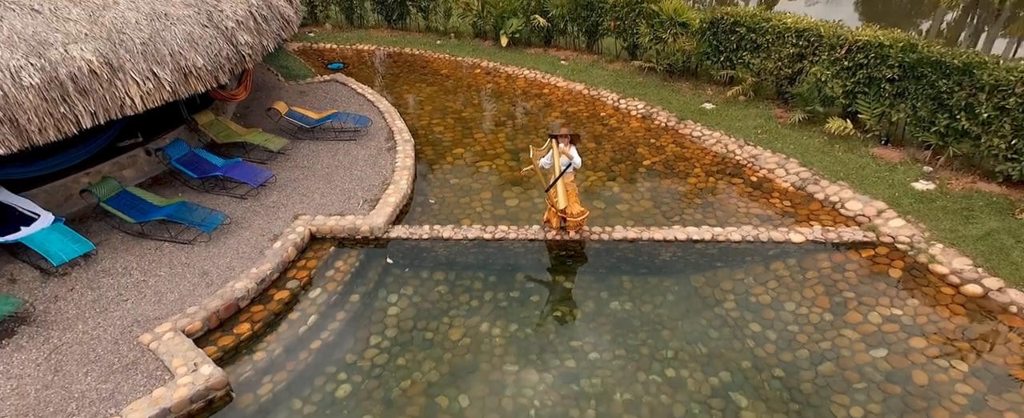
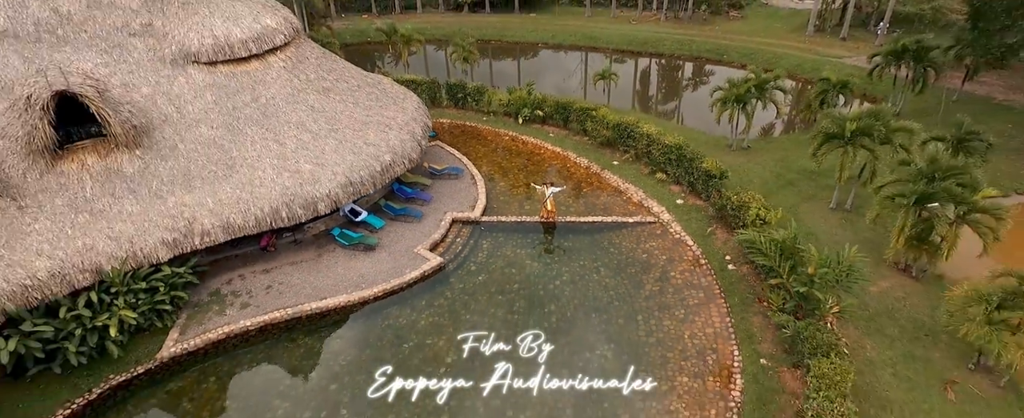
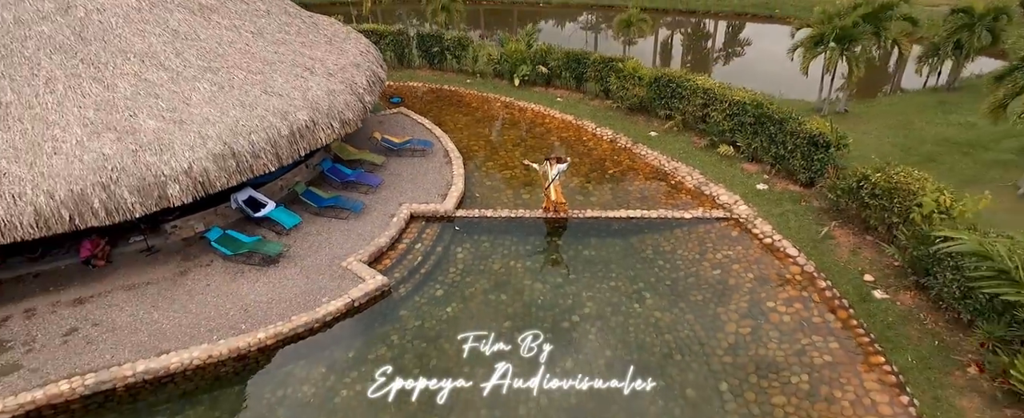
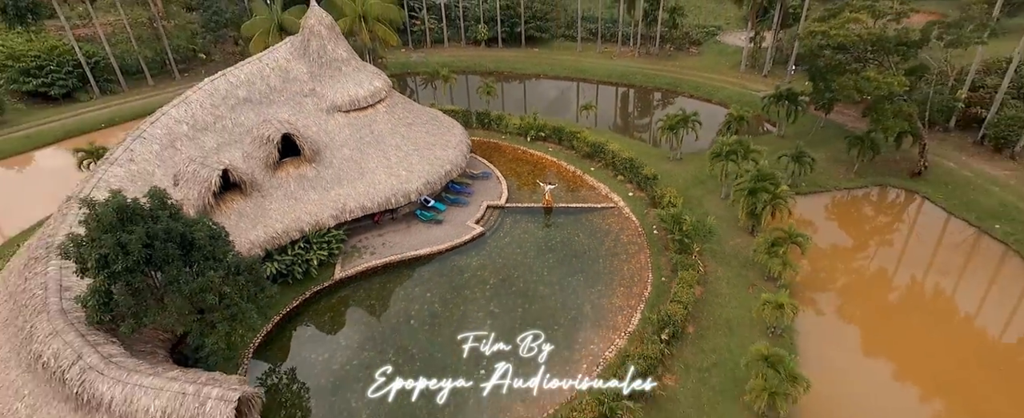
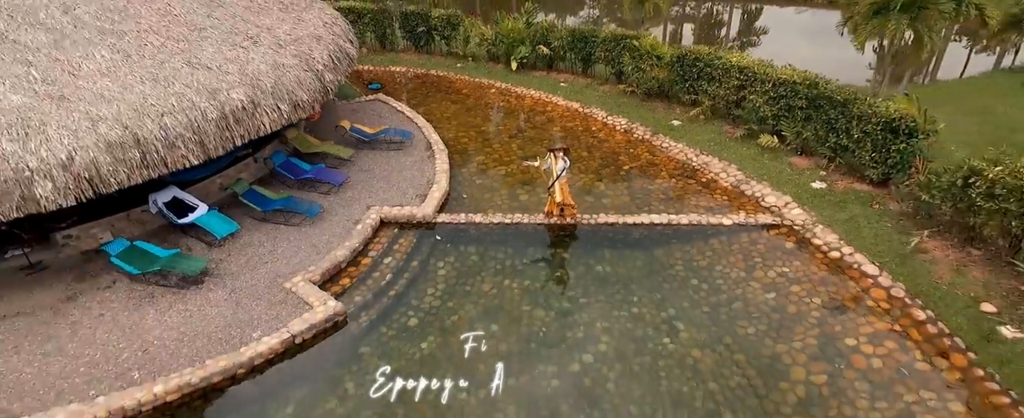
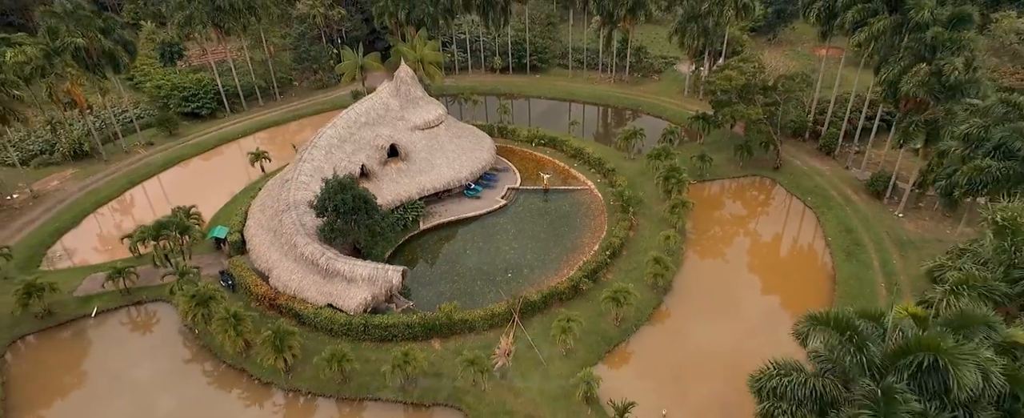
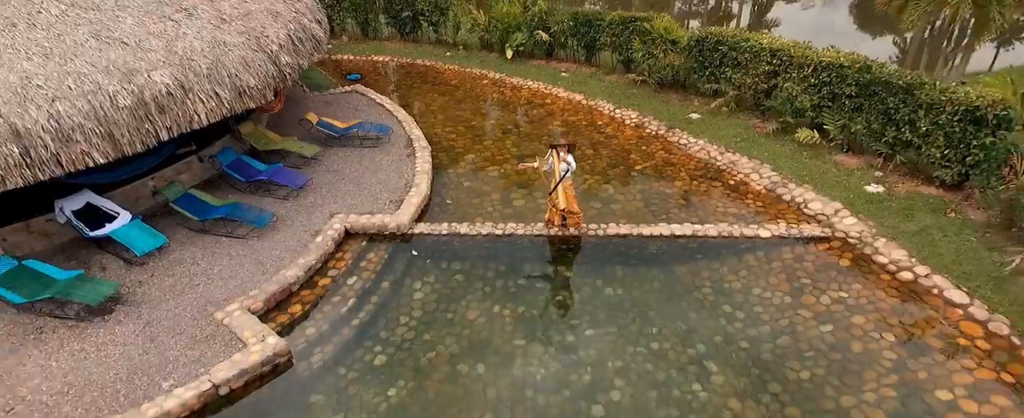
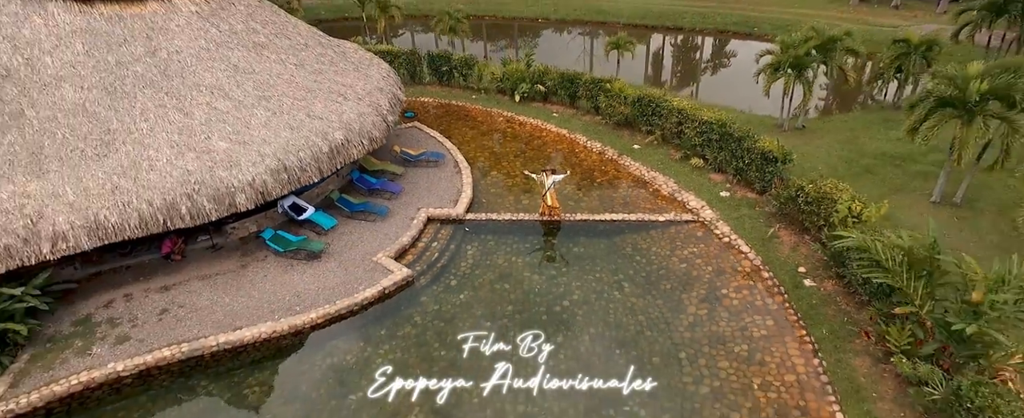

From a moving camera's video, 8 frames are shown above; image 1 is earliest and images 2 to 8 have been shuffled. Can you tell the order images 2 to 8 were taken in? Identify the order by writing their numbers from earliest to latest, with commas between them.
7, 5, 3, 8, 2, 4, 6
